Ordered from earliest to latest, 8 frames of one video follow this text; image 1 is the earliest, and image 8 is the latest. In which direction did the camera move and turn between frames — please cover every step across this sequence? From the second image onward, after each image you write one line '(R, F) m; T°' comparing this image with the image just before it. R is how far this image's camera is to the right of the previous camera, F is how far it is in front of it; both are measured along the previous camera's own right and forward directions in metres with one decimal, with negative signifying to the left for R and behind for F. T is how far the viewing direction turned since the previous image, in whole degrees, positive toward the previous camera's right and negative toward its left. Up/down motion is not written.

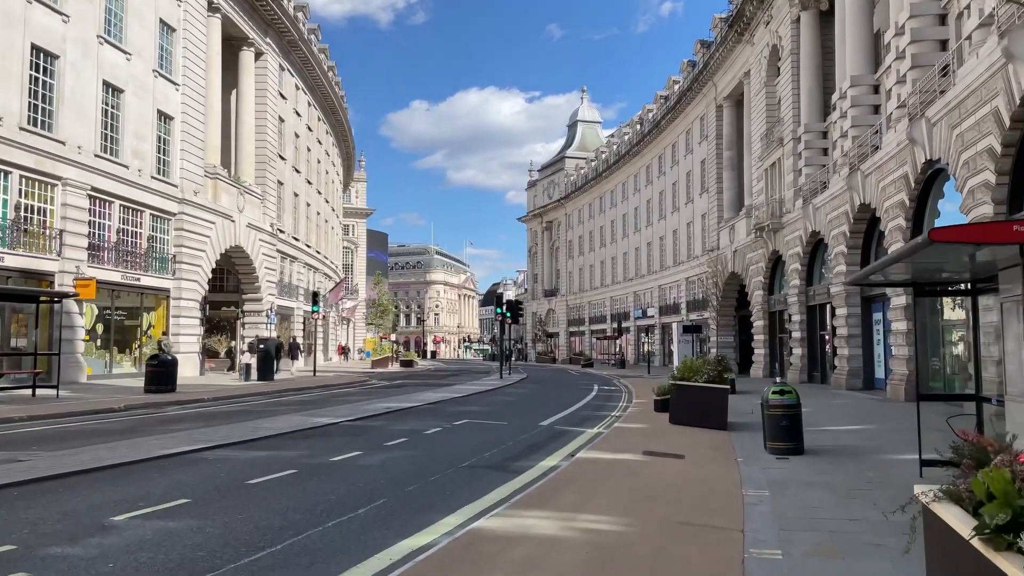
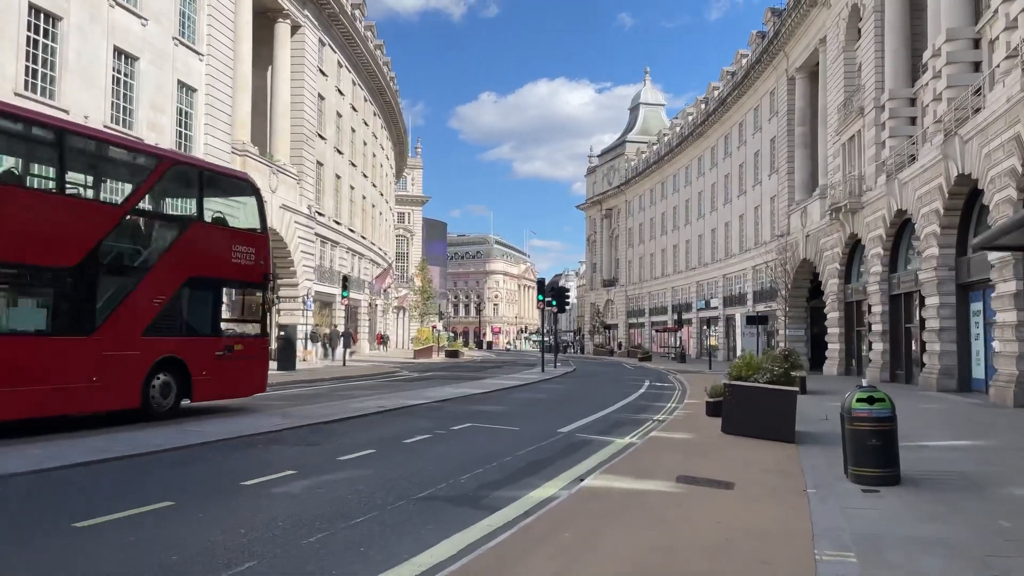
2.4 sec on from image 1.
(+0.7, +2.6) m; -5°
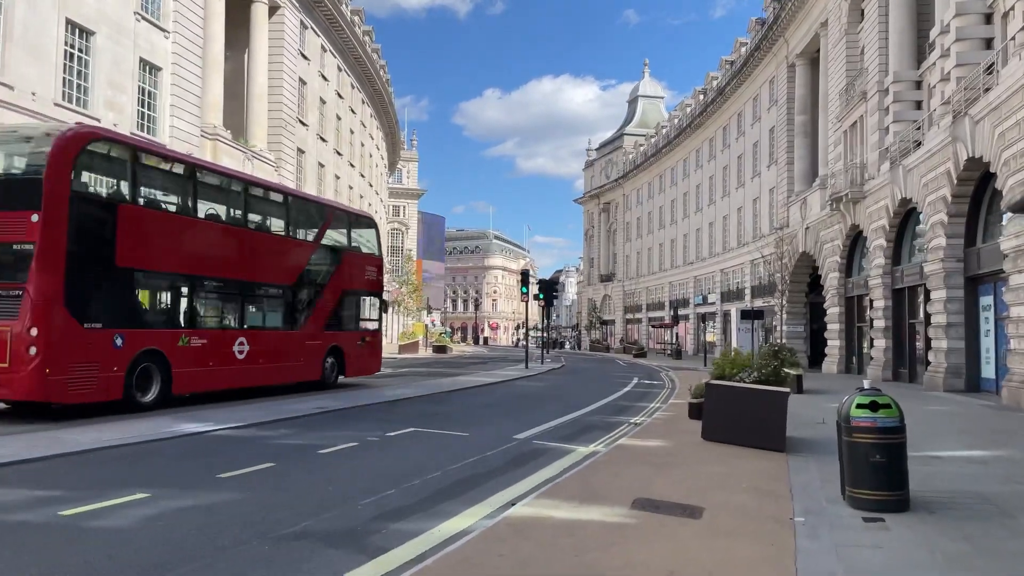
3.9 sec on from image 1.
(+0.6, +1.5) m; 0°
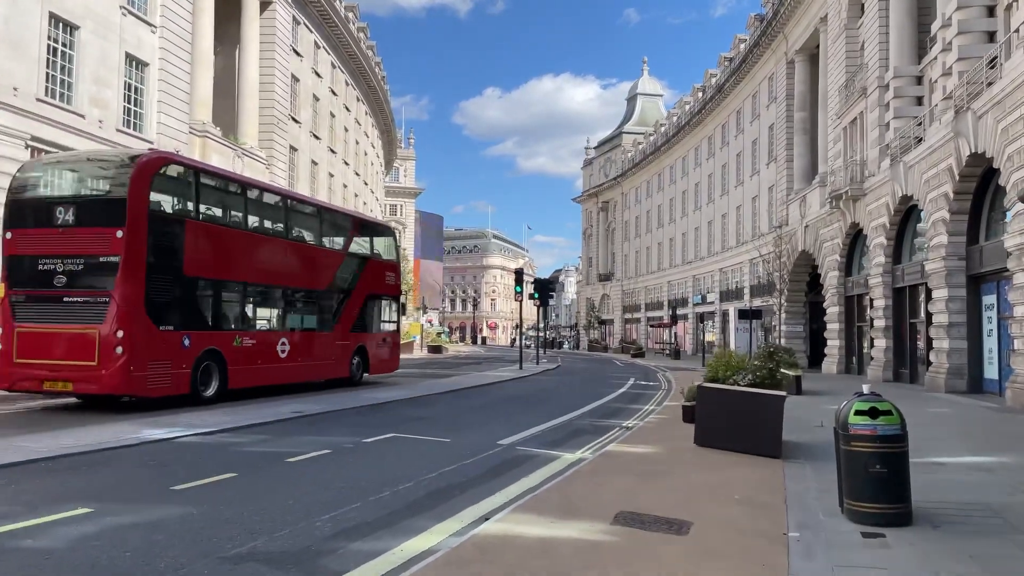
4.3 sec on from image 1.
(+0.2, +0.4) m; 0°
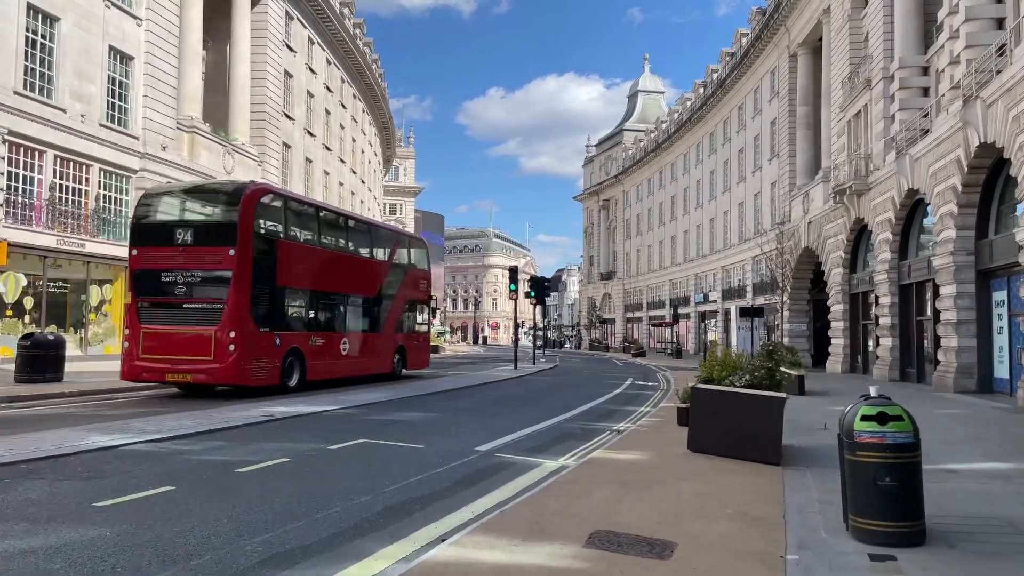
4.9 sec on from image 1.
(+0.3, +0.7) m; 0°
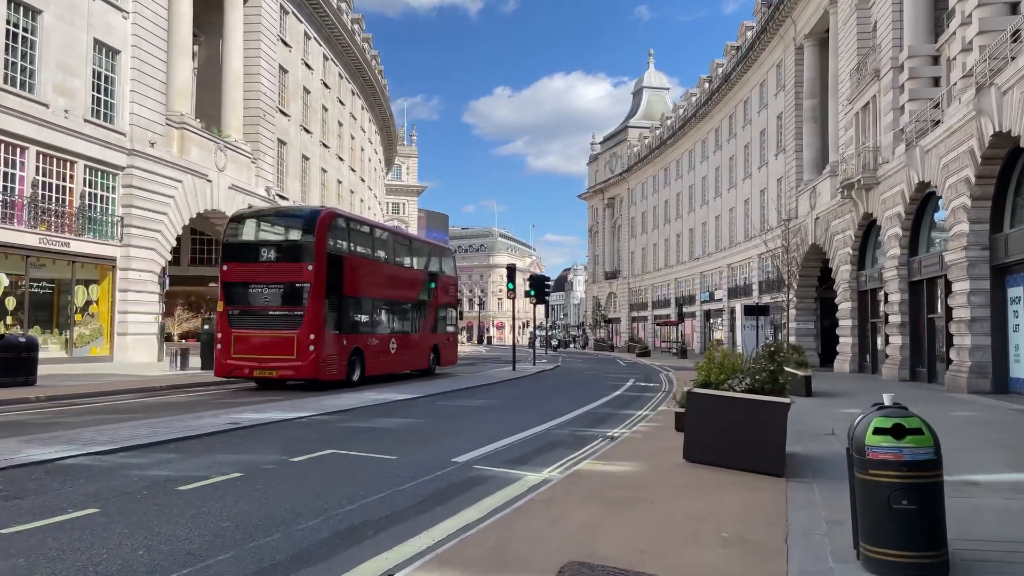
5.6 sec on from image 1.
(+0.3, +0.7) m; 0°
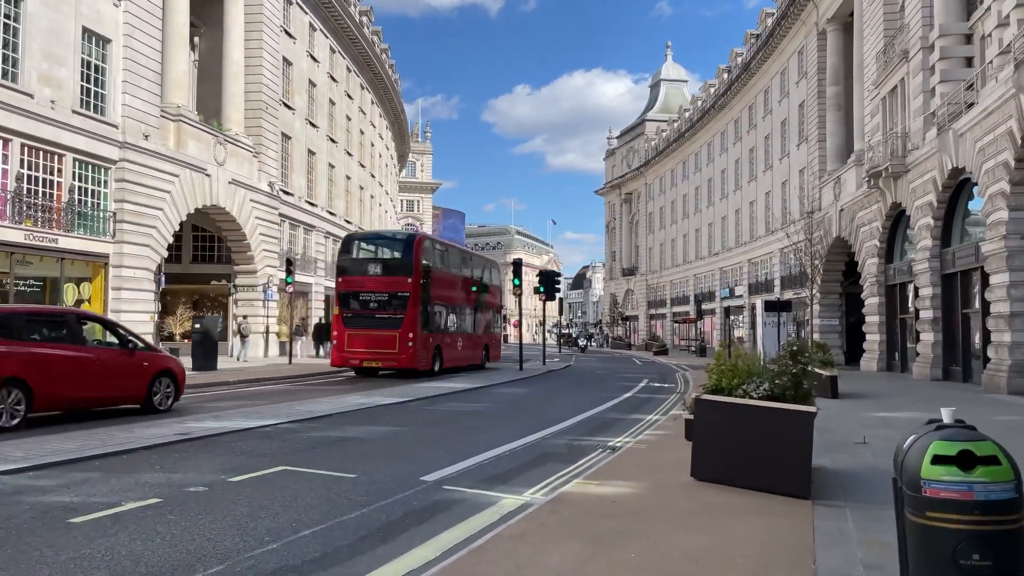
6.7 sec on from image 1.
(+0.4, +1.2) m; -1°
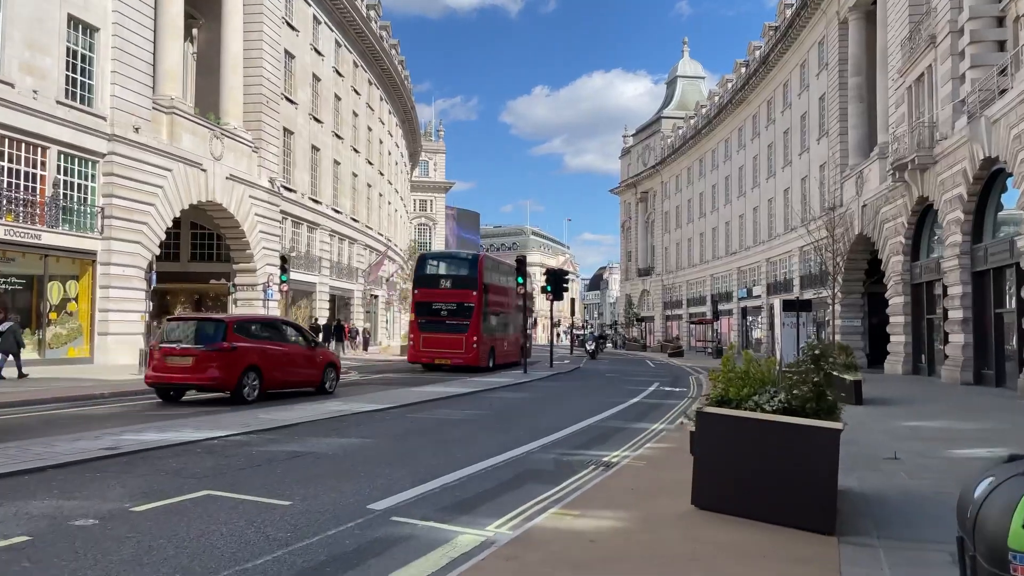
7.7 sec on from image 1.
(+0.4, +1.1) m; -1°
